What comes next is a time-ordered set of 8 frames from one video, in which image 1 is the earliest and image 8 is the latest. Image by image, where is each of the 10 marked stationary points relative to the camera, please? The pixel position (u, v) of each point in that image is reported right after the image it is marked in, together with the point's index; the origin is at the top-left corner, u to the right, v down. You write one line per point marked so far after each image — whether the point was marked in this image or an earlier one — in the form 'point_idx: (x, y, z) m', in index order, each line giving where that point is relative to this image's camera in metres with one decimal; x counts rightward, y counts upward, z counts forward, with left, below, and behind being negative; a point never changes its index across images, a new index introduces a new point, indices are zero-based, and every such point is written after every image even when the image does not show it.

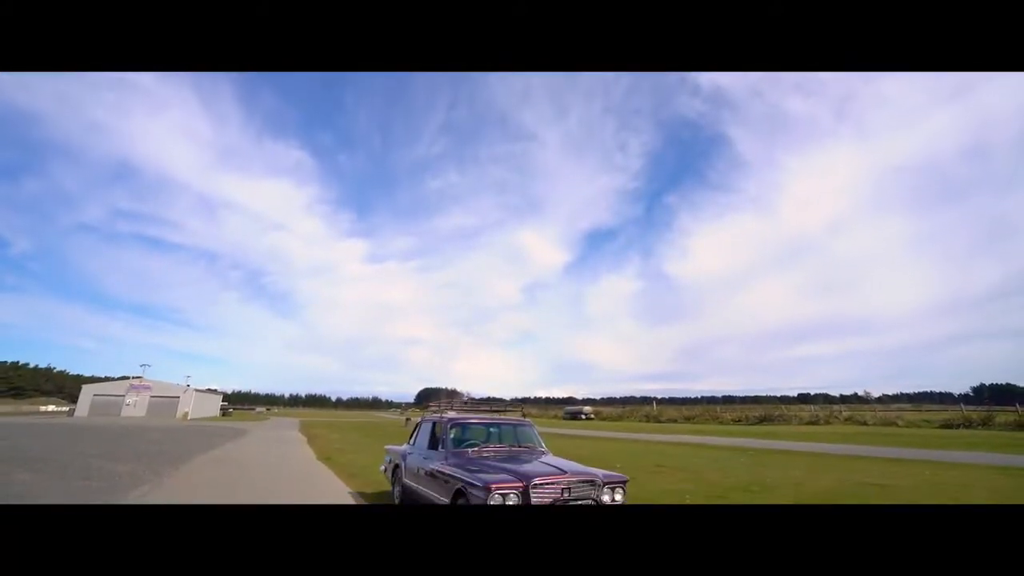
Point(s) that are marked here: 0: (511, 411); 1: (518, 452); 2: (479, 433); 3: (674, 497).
0: (-0.1, -2.1, +9.1) m
1: (+0.1, -2.4, +8.0) m
2: (-0.6, -2.2, +8.2) m
3: (+3.6, -4.6, +12.0) m
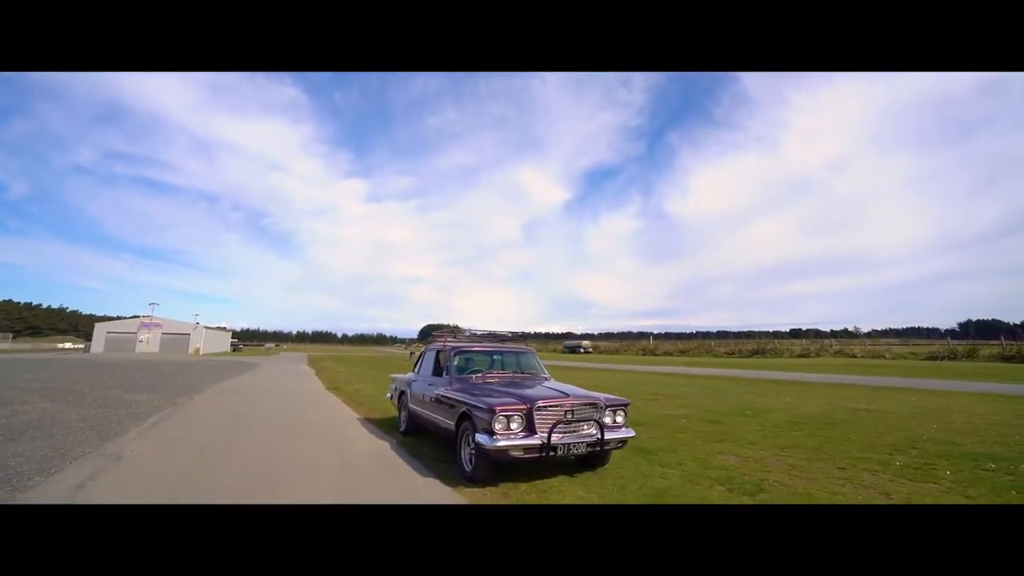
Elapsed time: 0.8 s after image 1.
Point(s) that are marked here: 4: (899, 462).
0: (0.0, -1.0, +9.5) m
1: (+0.1, -1.4, +8.4) m
2: (-0.5, -1.2, +8.6) m
3: (+3.7, -3.1, +12.7) m
4: (+6.2, -2.8, +8.8) m
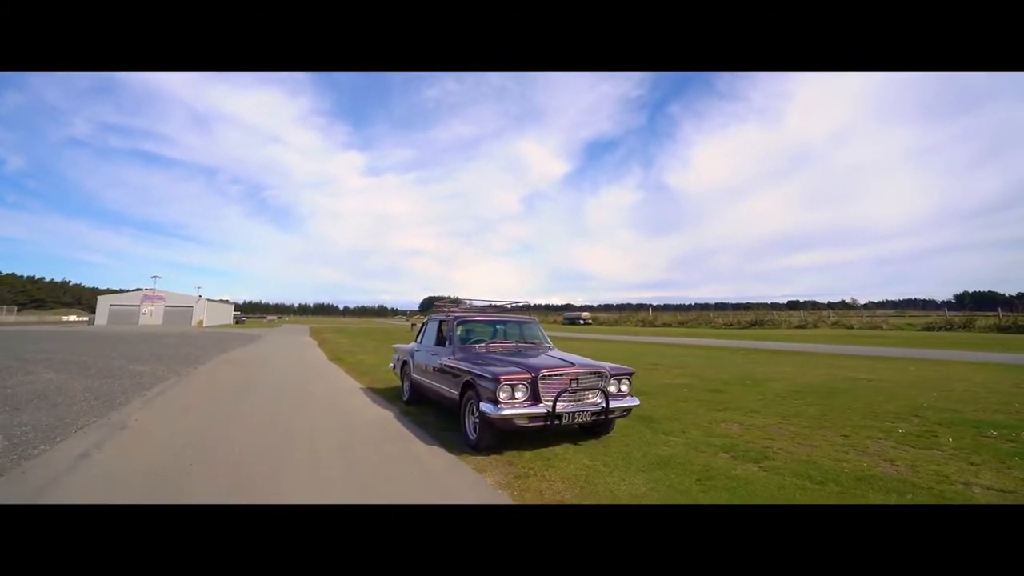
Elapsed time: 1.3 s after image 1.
0: (0.0, -0.4, +9.4) m
1: (+0.2, -0.9, +8.4) m
2: (-0.5, -0.7, +8.5) m
3: (+3.8, -2.4, +12.7) m
4: (+6.3, -2.3, +8.8) m
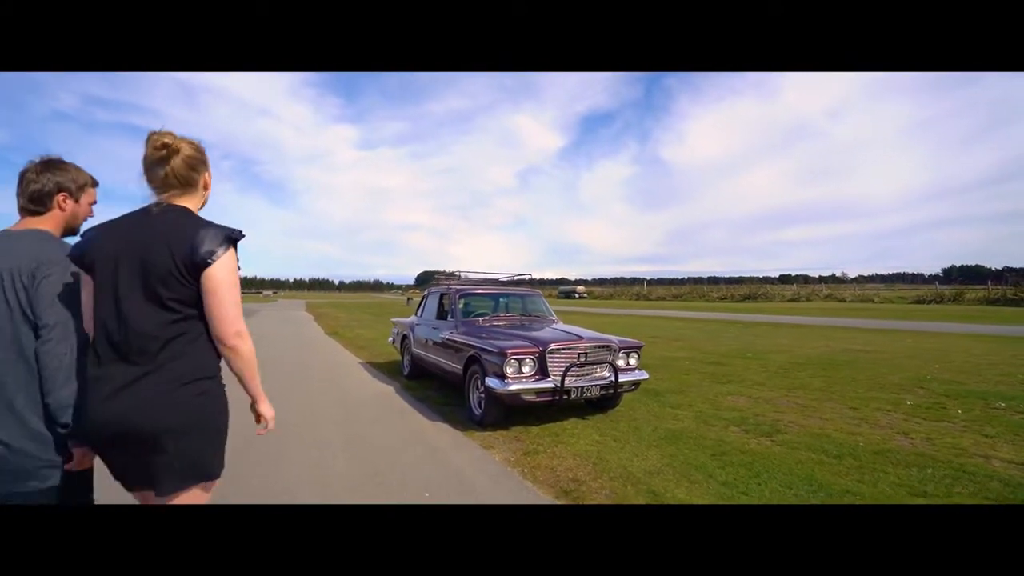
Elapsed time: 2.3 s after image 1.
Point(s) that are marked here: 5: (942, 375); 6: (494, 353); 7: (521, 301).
0: (0.0, 0.0, +9.2) m
1: (+0.3, -0.5, +8.2) m
2: (-0.4, -0.2, +8.3) m
3: (+3.8, -1.7, +12.6) m
4: (+6.3, -1.8, +8.7) m
5: (+9.6, -1.9, +12.2) m
6: (-0.2, -0.7, +5.9) m
7: (+0.1, -0.2, +8.6) m
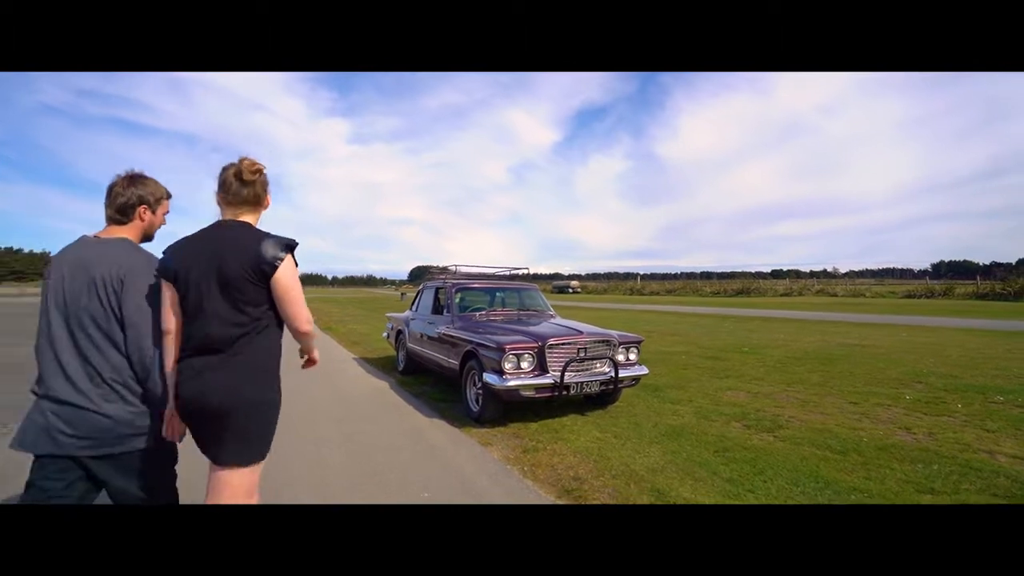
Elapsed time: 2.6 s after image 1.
0: (0.0, +0.1, +9.0) m
1: (+0.2, -0.4, +8.0) m
2: (-0.5, -0.2, +8.1) m
3: (+3.7, -1.6, +12.5) m
4: (+6.3, -1.7, +8.7) m
5: (+9.5, -1.8, +12.2) m
6: (-0.2, -0.6, +5.8) m
7: (+0.1, -0.1, +8.4) m
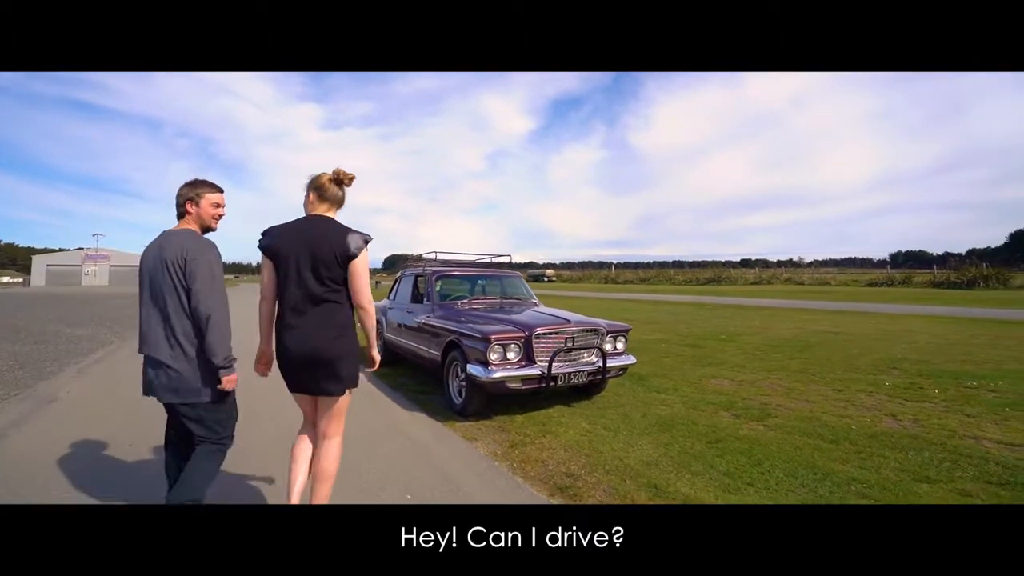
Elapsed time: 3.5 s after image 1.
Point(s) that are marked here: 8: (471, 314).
0: (-0.3, +0.3, +8.8) m
1: (0.0, -0.2, +7.8) m
2: (-0.7, 0.0, +7.9) m
3: (+3.2, -1.3, +12.5) m
4: (+6.0, -1.5, +8.7) m
5: (+9.1, -1.5, +12.4) m
6: (-0.4, -0.5, +5.5) m
7: (-0.2, +0.1, +8.2) m
8: (-0.5, -0.3, +6.8) m
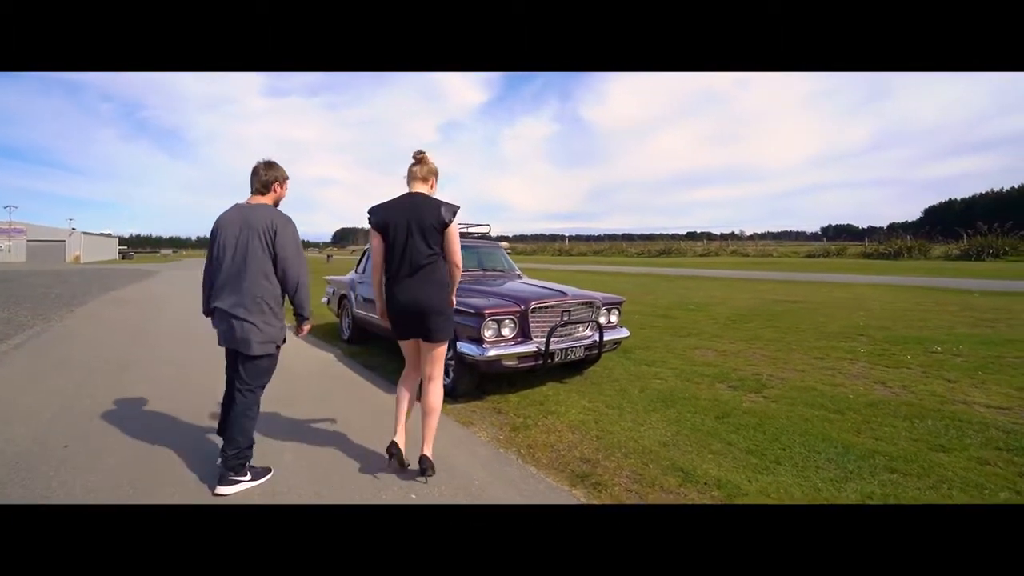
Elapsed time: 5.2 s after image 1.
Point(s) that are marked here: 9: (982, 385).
0: (-0.6, +0.8, +8.2) m
1: (-0.3, +0.2, +7.3) m
2: (-1.0, +0.4, +7.3) m
3: (+2.6, -0.7, +12.3) m
4: (+5.7, -1.0, +8.8) m
5: (+8.4, -0.8, +12.8) m
6: (-0.4, -0.2, +5.1) m
7: (-0.5, +0.5, +7.7) m
8: (-0.7, 0.0, +6.3) m
9: (+5.7, -1.2, +6.7) m
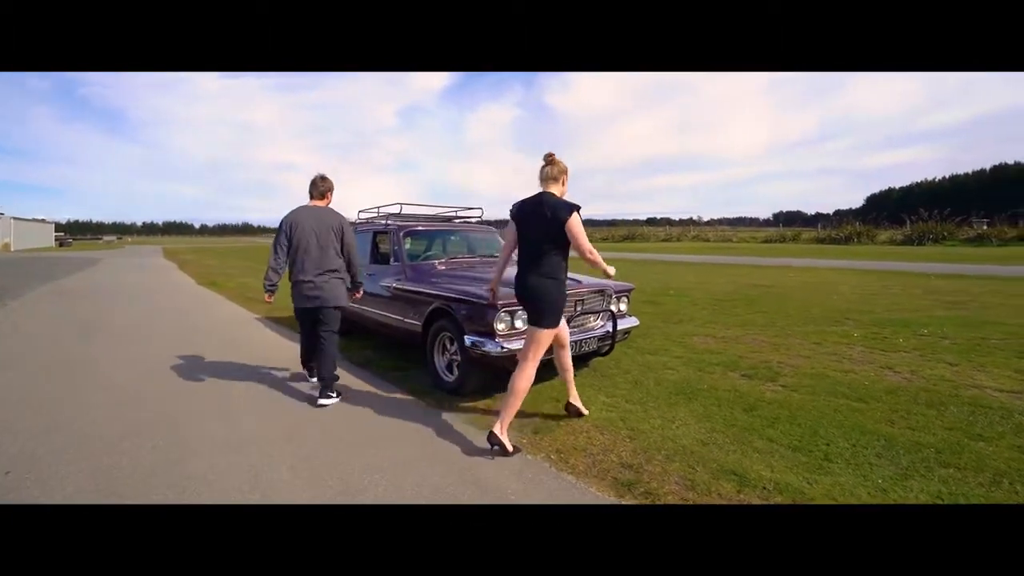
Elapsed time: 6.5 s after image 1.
0: (-0.8, +0.9, +7.8) m
1: (-0.3, +0.3, +6.9) m
2: (-1.0, +0.5, +6.9) m
3: (+2.2, -0.3, +12.1) m
4: (+5.5, -0.7, +8.8) m
5: (+8.0, -0.4, +12.9) m
6: (-0.3, -0.1, +4.7) m
7: (-0.5, +0.6, +7.2) m
8: (-0.6, +0.1, +5.9) m
9: (+5.7, -1.0, +6.6) m
